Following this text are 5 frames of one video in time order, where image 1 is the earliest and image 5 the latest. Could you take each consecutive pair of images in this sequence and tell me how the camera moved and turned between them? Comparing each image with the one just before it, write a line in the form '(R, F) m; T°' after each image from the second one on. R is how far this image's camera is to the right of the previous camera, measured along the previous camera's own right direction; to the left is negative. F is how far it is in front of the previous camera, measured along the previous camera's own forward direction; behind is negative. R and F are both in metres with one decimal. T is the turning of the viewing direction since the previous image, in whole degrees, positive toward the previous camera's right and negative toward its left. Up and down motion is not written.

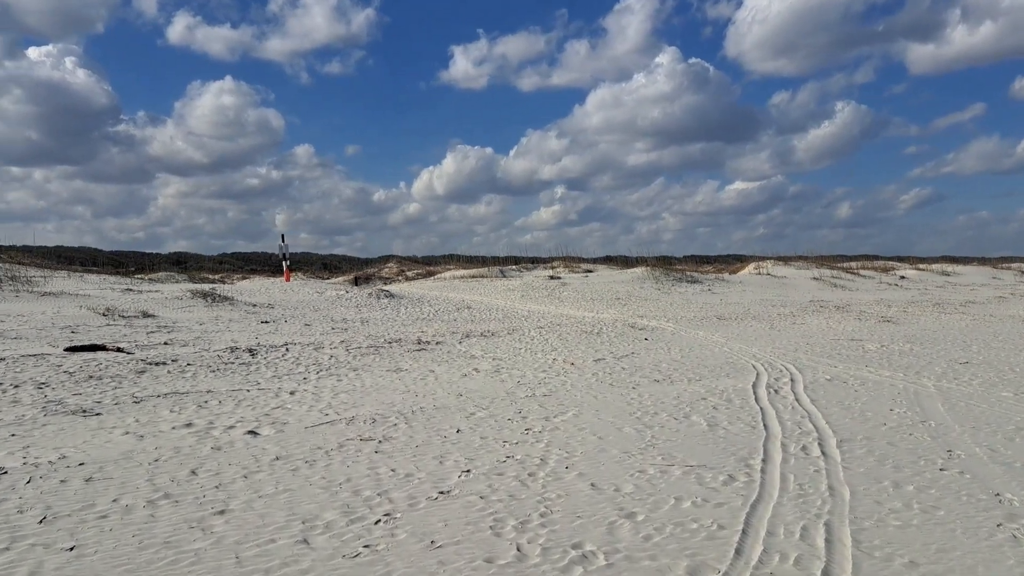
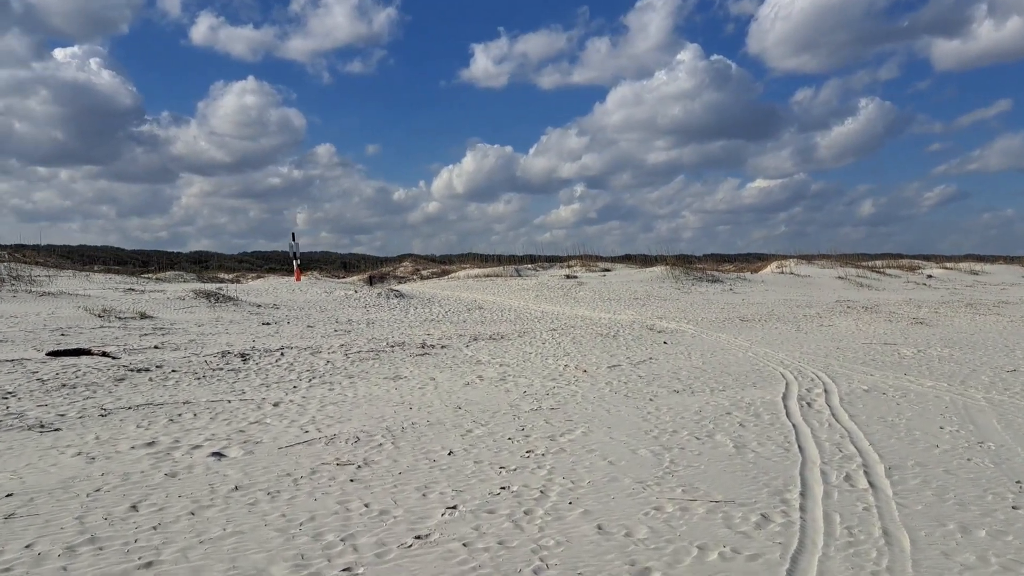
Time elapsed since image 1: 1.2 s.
(+0.1, +0.8) m; -1°
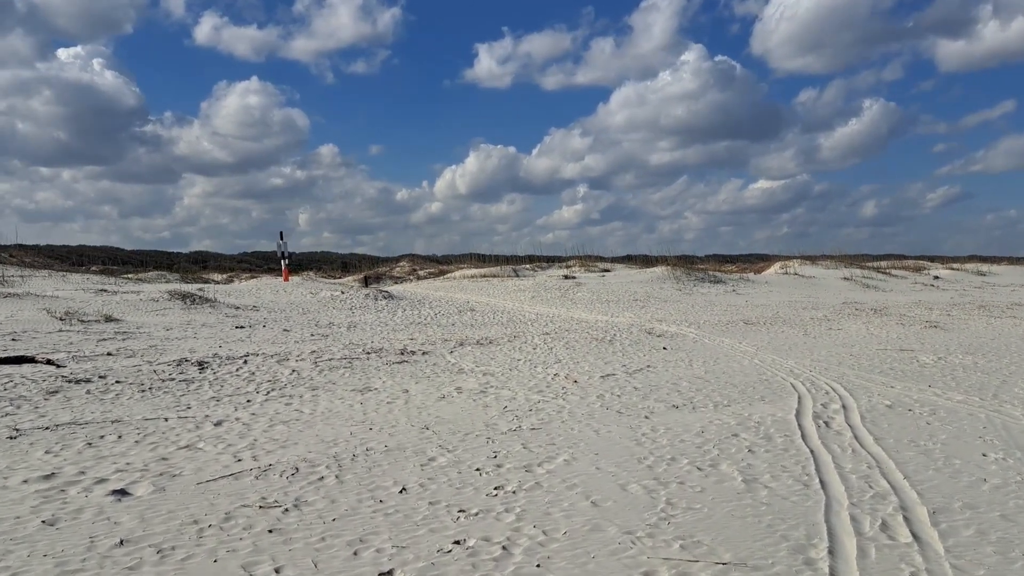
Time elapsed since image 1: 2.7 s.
(+0.2, +1.0) m; 0°
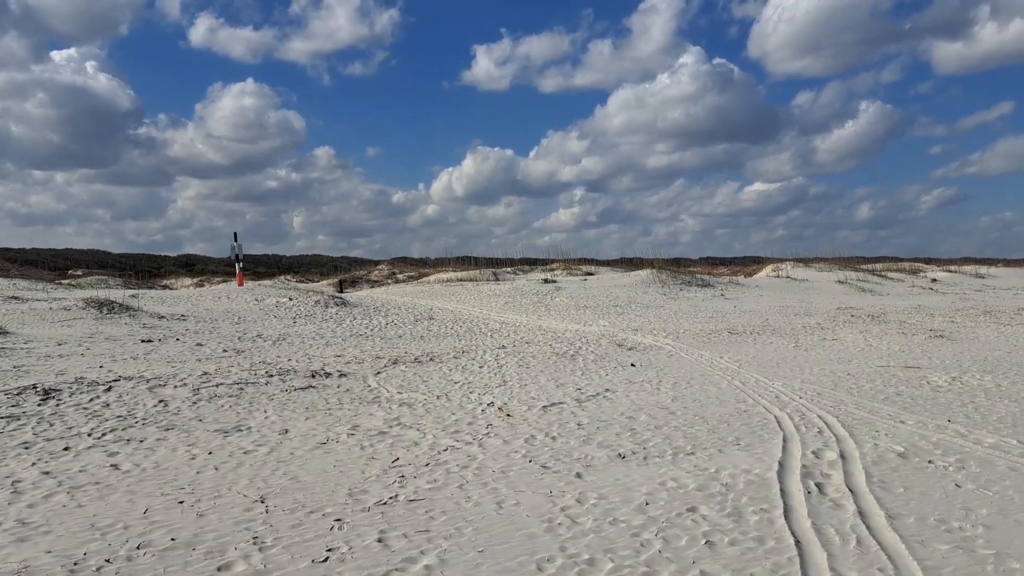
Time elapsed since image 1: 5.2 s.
(+0.7, +1.9) m; 0°
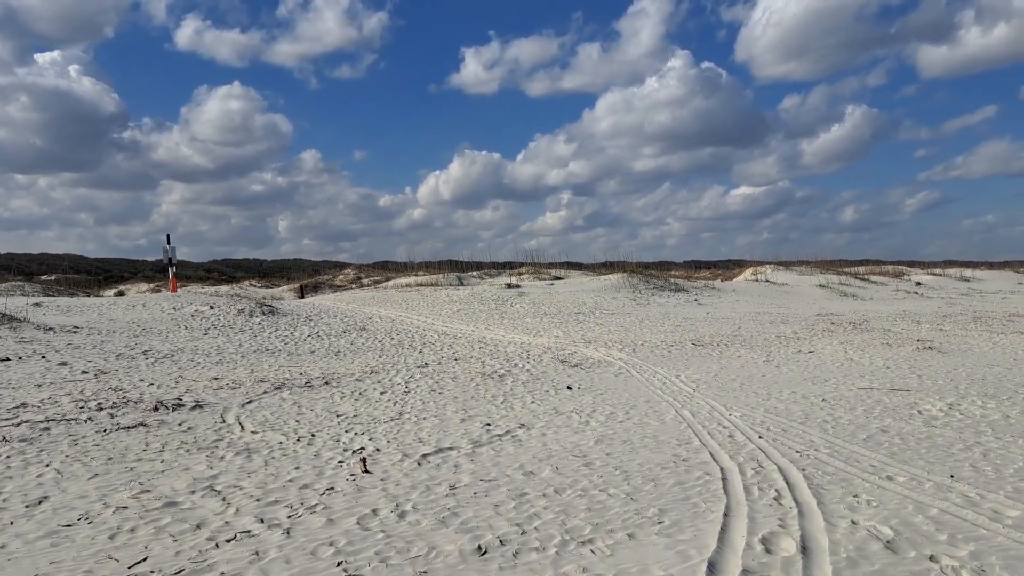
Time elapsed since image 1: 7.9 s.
(+0.9, +1.9) m; +1°
